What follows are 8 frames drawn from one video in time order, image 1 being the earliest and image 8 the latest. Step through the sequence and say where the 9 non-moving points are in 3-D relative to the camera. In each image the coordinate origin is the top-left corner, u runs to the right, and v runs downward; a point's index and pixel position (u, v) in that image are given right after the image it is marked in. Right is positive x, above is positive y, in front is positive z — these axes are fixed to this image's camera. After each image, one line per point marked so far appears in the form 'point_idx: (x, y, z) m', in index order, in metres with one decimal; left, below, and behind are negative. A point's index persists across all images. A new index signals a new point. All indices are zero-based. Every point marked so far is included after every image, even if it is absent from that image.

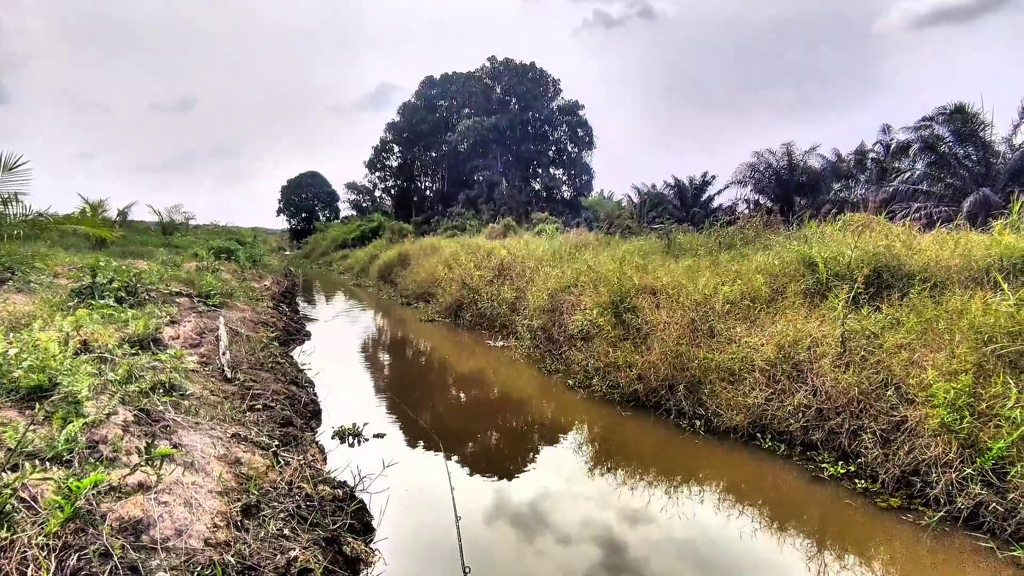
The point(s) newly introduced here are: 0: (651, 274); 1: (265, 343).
0: (+1.7, +0.2, +6.7) m
1: (-2.4, -0.5, +5.6) m
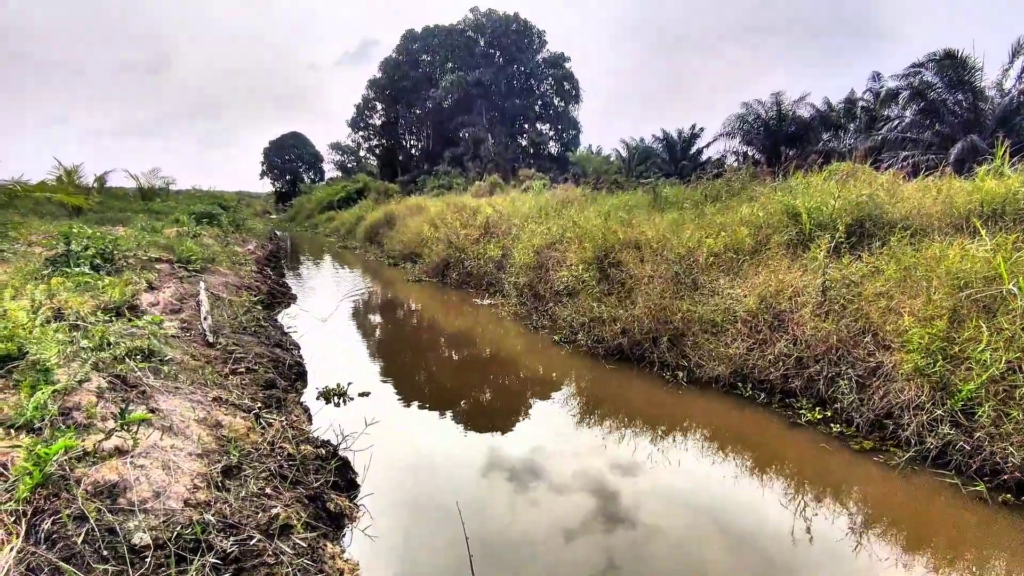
0: (+1.5, +0.7, +6.7) m
1: (-2.6, -0.2, +5.5) m
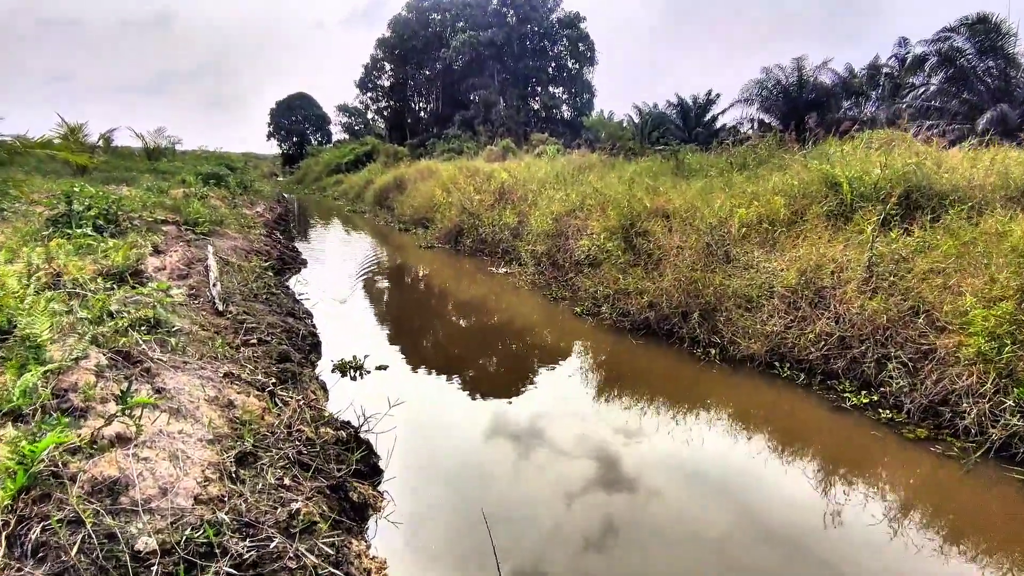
0: (+1.7, +1.0, +6.4) m
1: (-2.4, +0.2, +5.3) m
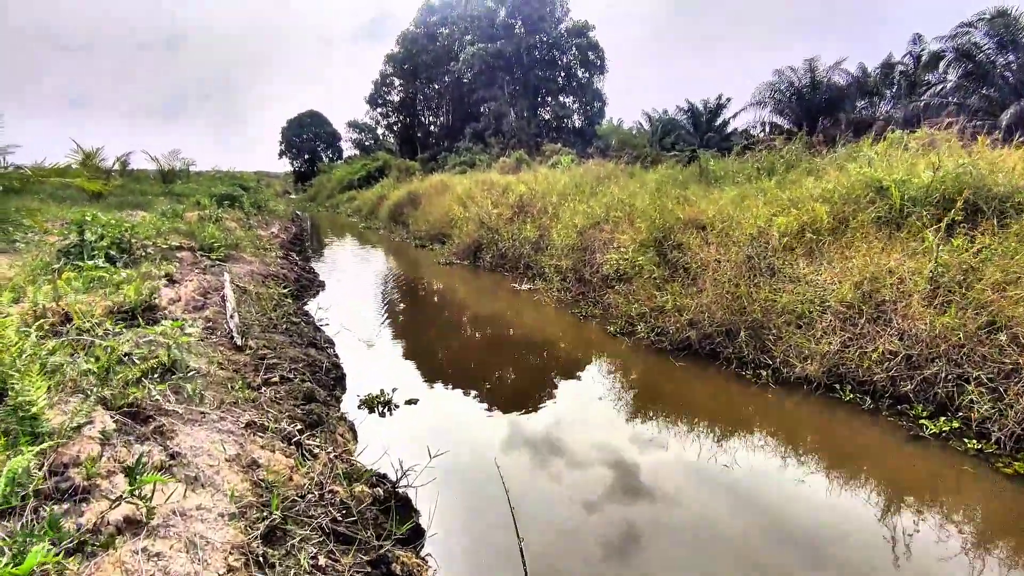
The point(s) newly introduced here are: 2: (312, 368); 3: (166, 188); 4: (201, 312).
0: (+2.0, +0.9, +6.1) m
1: (-2.1, -0.1, +5.1) m
2: (-1.3, -0.5, +3.7) m
3: (-8.1, +2.3, +13.2) m
4: (-2.1, -0.2, +3.8) m
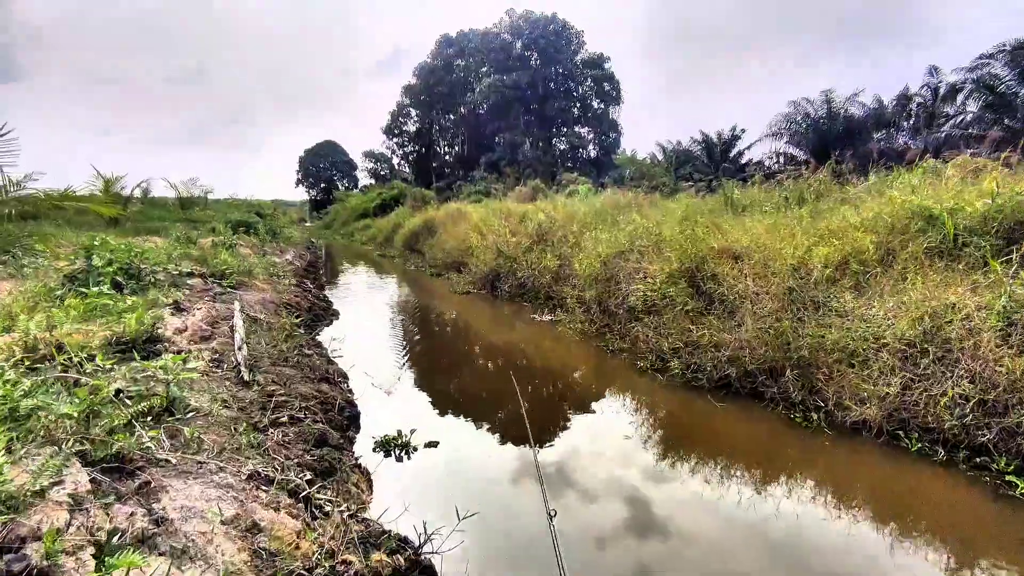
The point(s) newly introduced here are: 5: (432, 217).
0: (+2.2, +0.5, +5.8) m
1: (-1.9, -0.3, +4.8) m
2: (-1.1, -0.7, +3.4) m
3: (-7.7, +1.7, +13.2) m
4: (-1.9, -0.3, +3.6) m
5: (-2.1, +1.9, +15.0) m
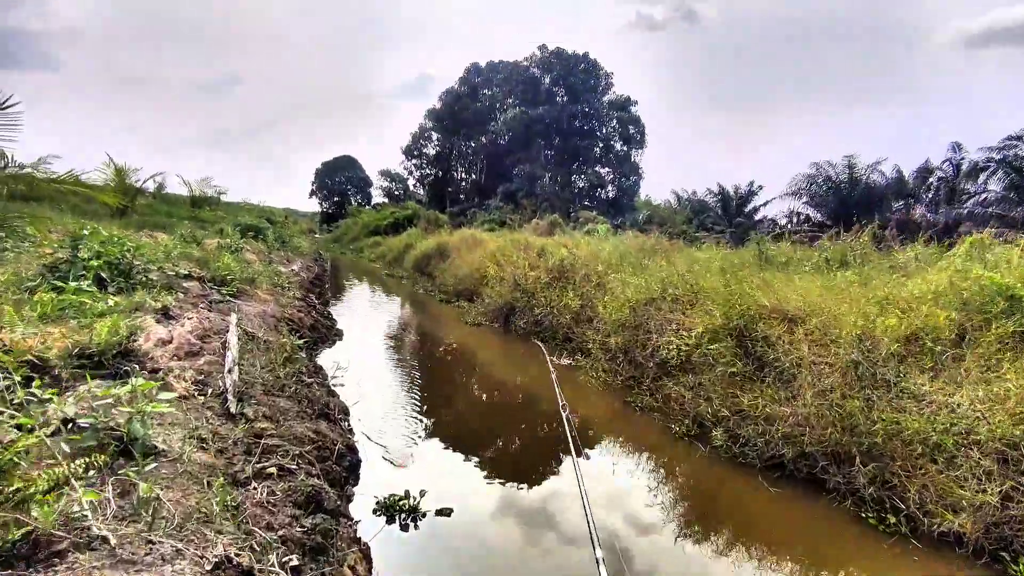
0: (+2.5, 0.0, +5.3) m
1: (-1.7, -0.4, +4.3) m
2: (-1.0, -0.8, +2.9) m
3: (-7.2, +1.7, +12.8) m
4: (-1.7, -0.4, +3.0) m
5: (-1.7, +1.2, +14.6) m
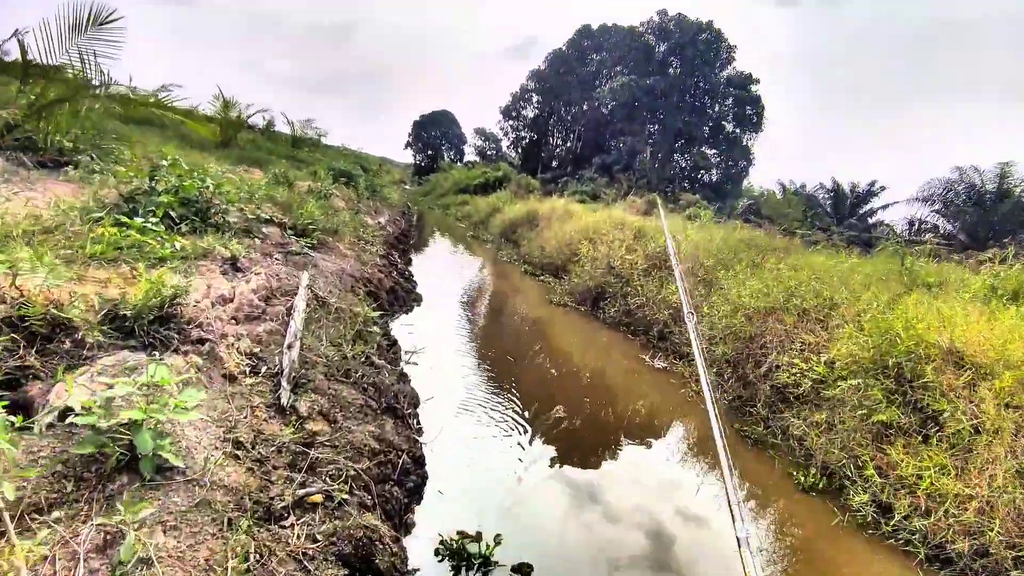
0: (+3.3, -0.3, +4.3) m
1: (-1.0, -0.2, +3.8) m
2: (-0.5, -0.7, +2.4) m
3: (-5.0, +3.1, +12.8) m
4: (-1.2, -0.2, +2.6) m
5: (+0.6, +1.9, +13.9) m
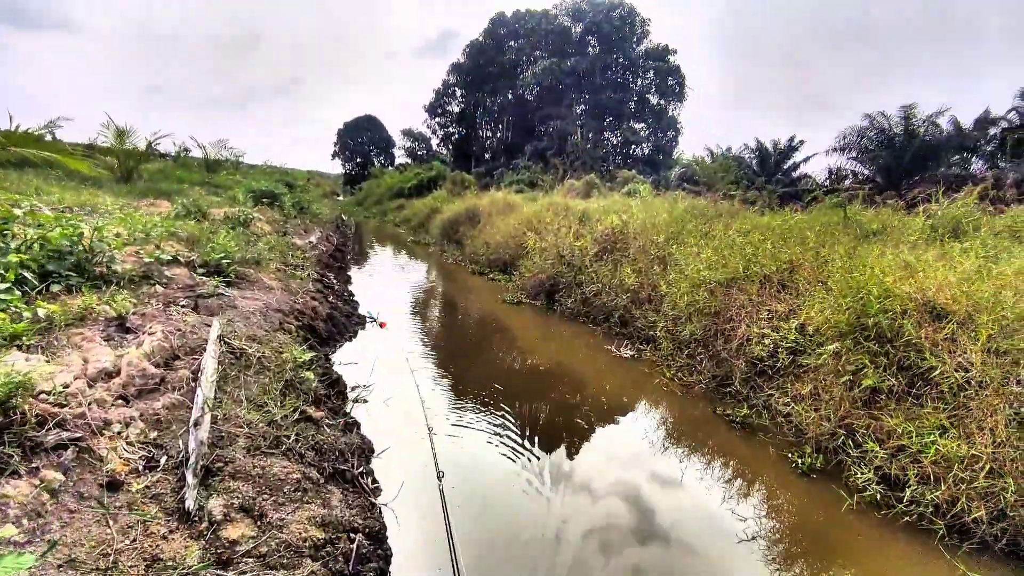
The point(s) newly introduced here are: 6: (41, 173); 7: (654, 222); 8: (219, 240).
0: (+2.9, +0.1, +4.1) m
1: (-1.3, -0.4, +3.3) m
2: (-0.6, -0.9, +1.9) m
3: (-6.5, +2.3, +11.9) m
4: (-1.4, -0.4, +2.1) m
5: (-0.9, +2.0, +13.5) m
6: (-5.7, +1.4, +6.8) m
7: (+2.0, +0.9, +7.7) m
8: (-2.5, +0.4, +4.8) m
